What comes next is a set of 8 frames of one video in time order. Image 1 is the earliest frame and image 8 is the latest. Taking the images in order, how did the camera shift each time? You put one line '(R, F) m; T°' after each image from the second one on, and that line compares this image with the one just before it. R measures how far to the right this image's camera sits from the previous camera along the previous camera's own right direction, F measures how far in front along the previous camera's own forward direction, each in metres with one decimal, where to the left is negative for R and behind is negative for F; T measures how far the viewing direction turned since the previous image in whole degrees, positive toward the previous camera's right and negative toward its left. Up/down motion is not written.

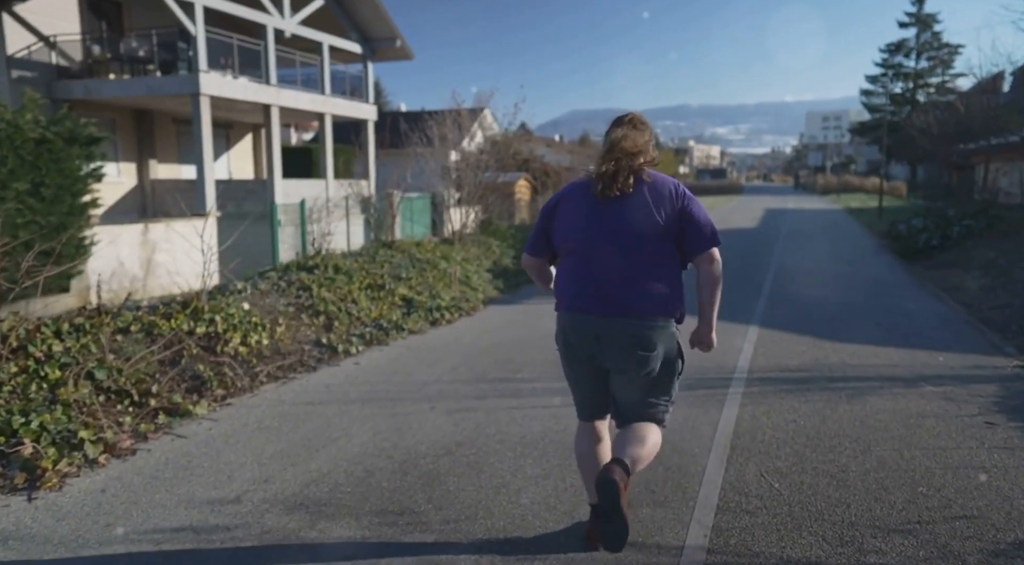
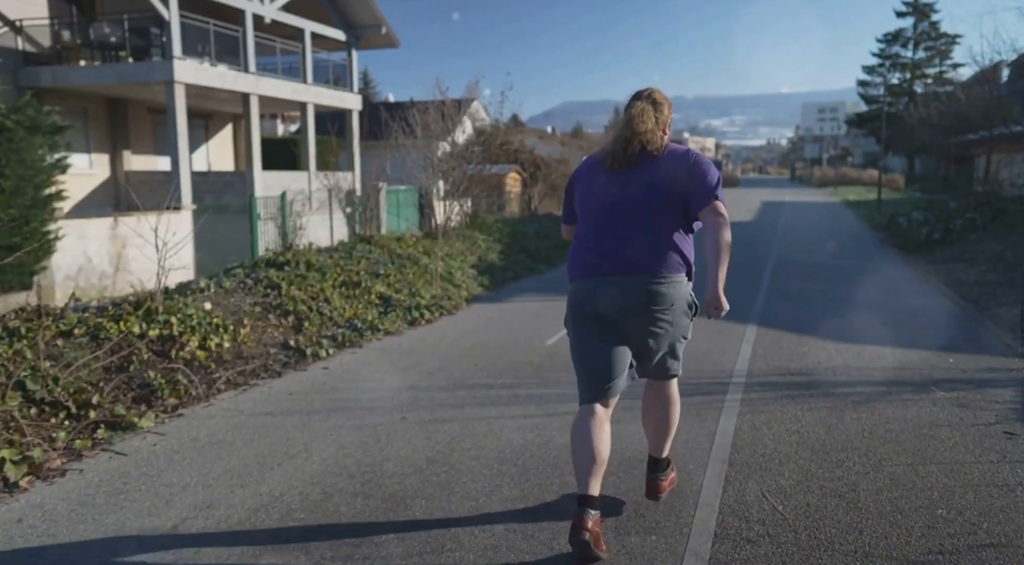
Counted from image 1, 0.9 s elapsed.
(+0.1, +0.6) m; 0°
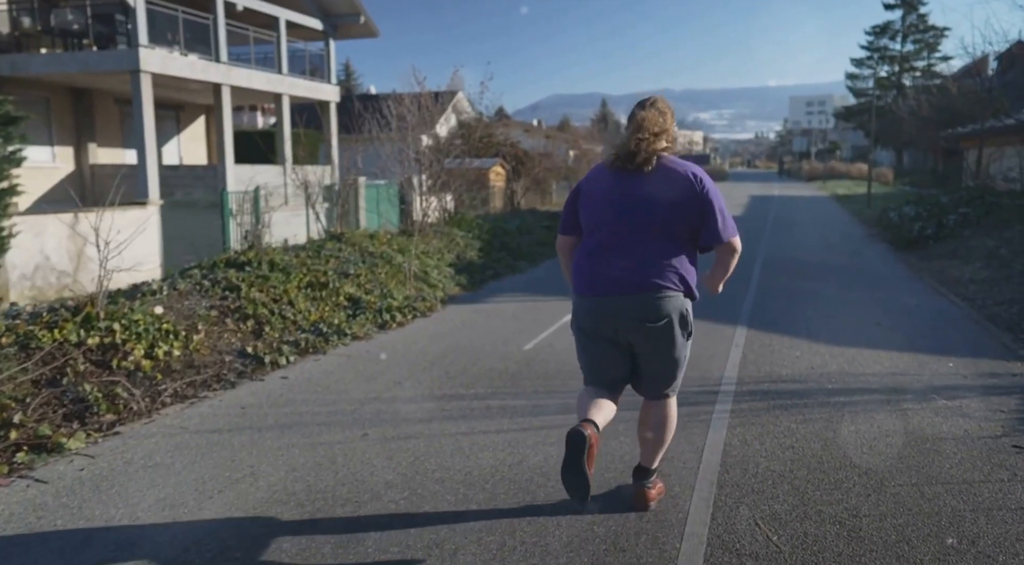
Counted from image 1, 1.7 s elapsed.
(+0.1, +0.5) m; +1°
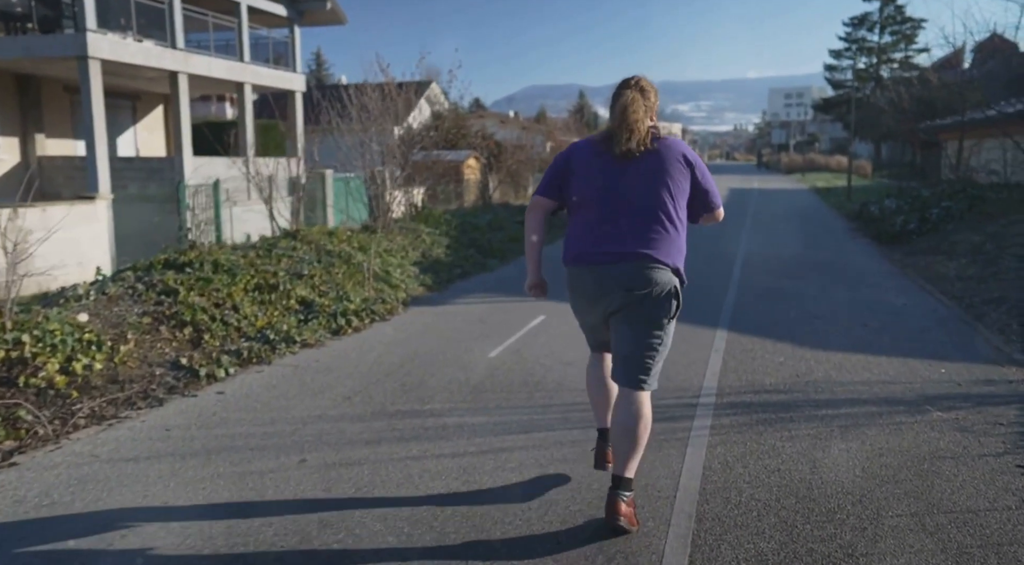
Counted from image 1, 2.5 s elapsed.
(+0.2, +0.6) m; +1°
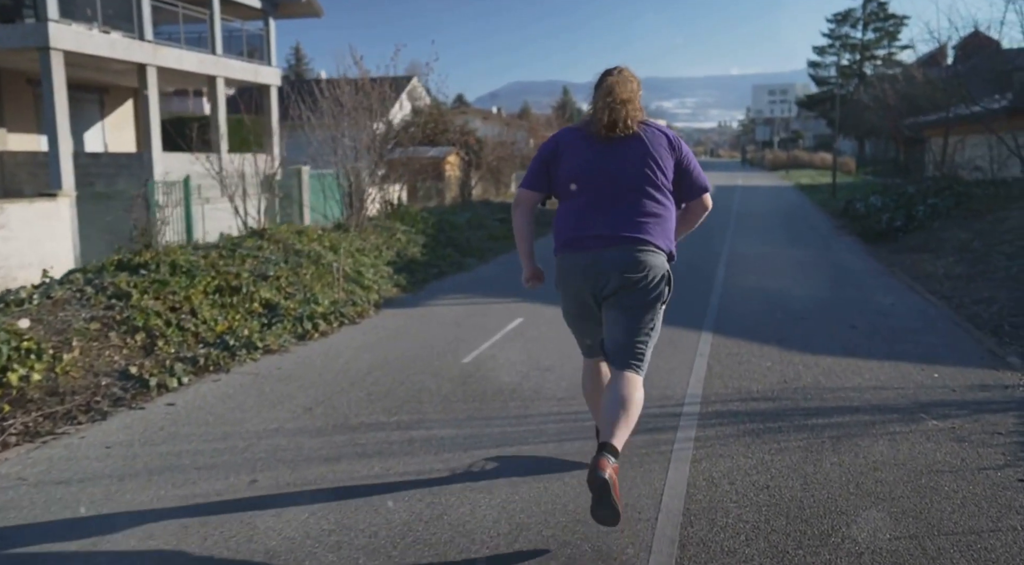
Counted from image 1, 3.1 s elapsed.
(+0.1, +0.4) m; +1°
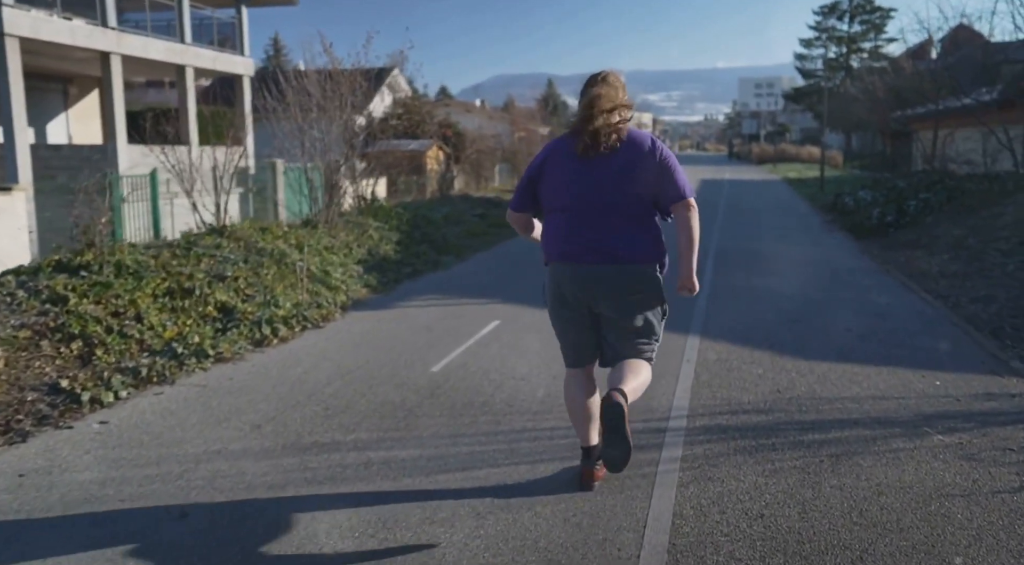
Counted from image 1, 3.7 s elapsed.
(+0.1, +0.5) m; +1°
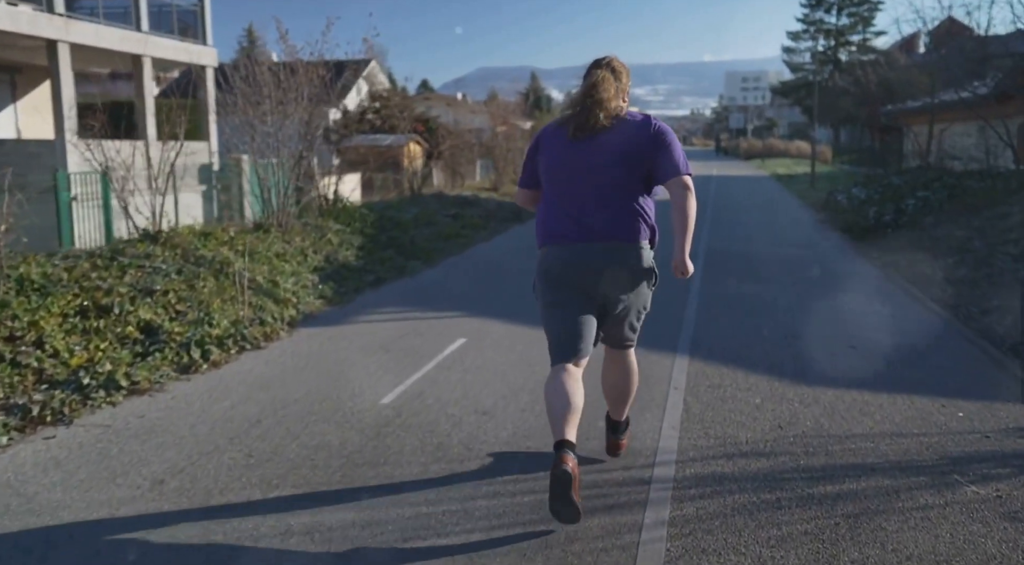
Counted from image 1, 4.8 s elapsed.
(+0.2, +0.9) m; +1°
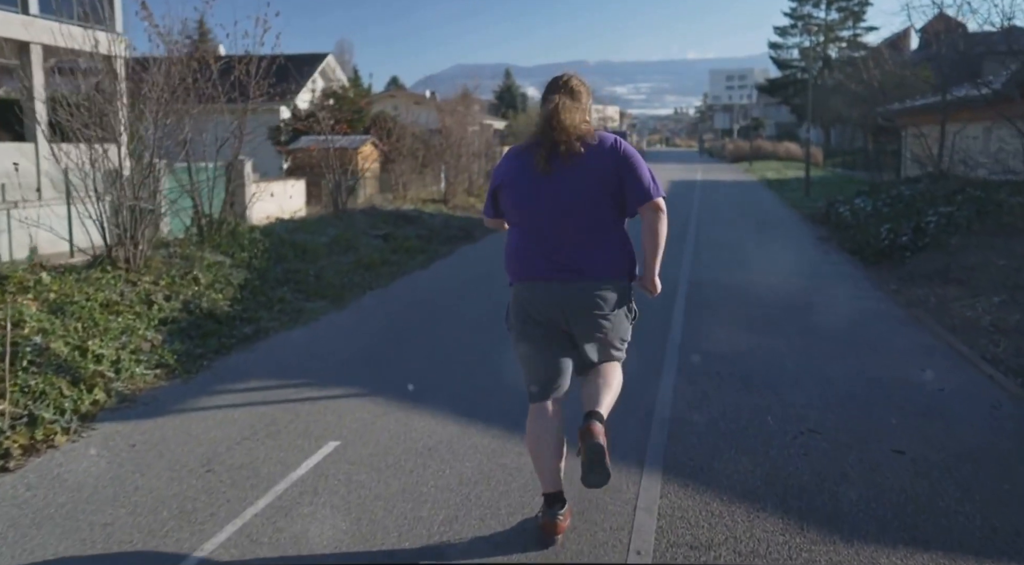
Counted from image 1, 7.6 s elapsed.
(+0.6, +2.4) m; +1°
